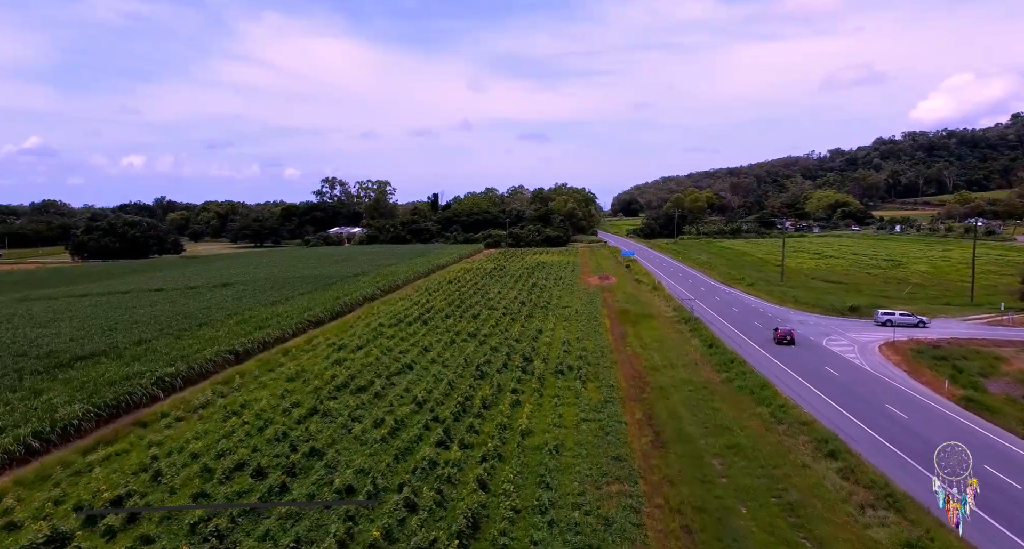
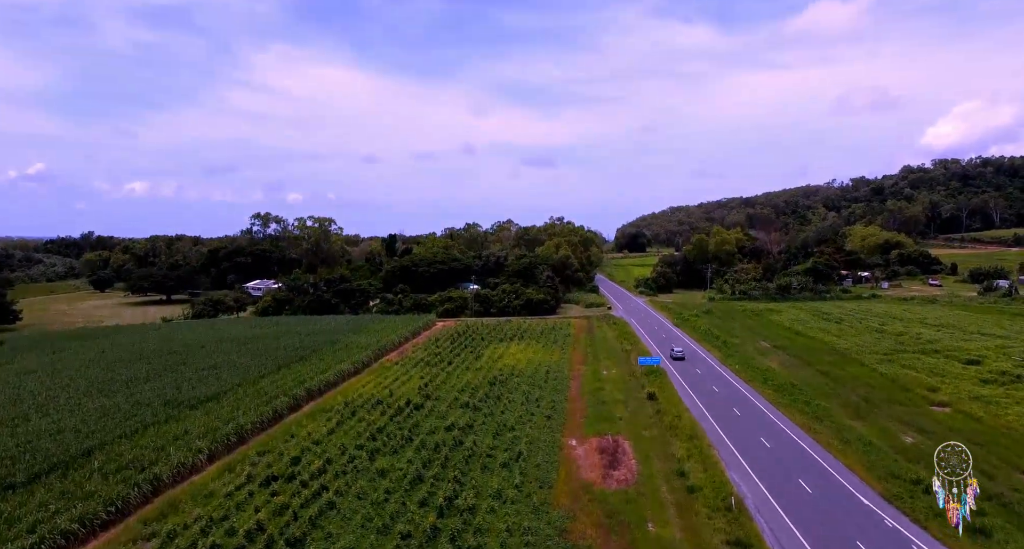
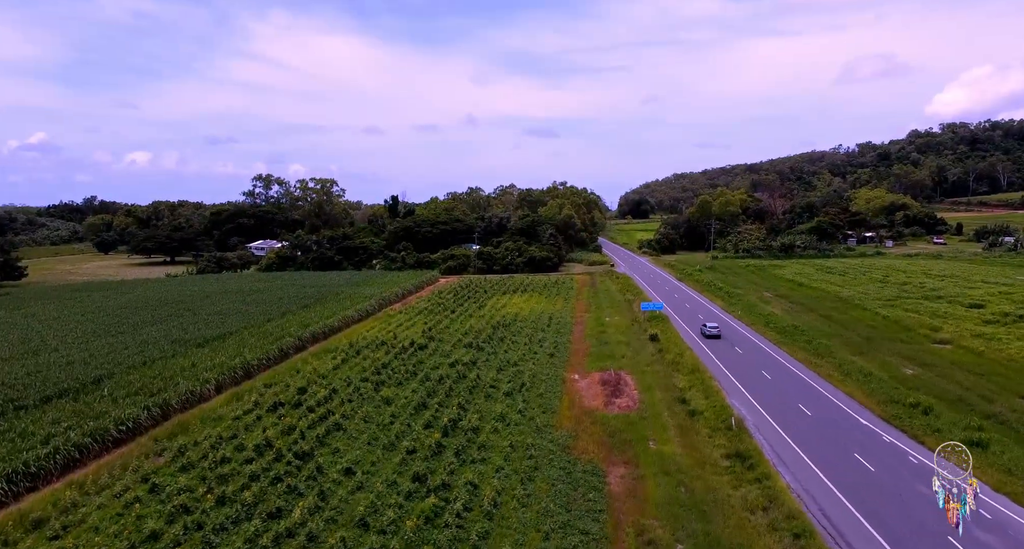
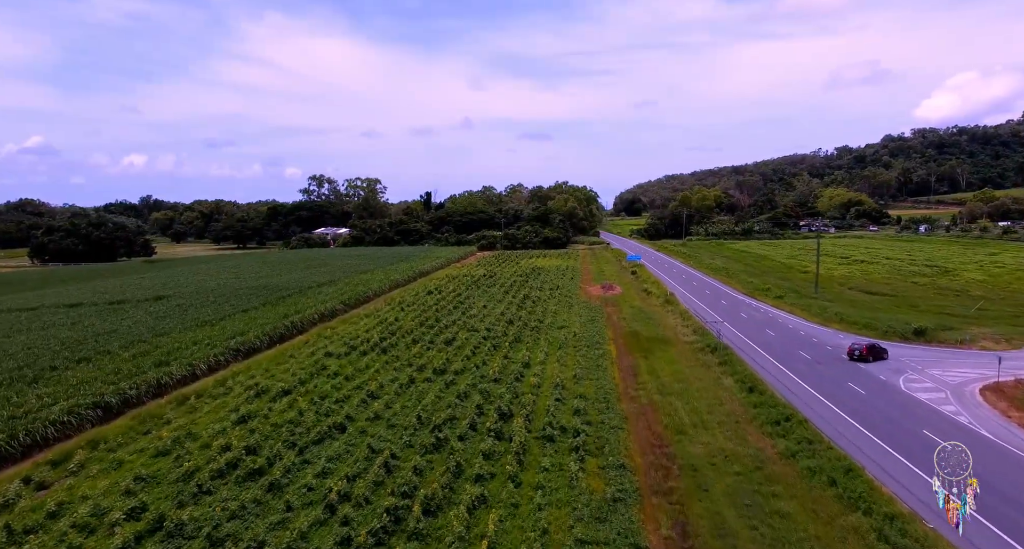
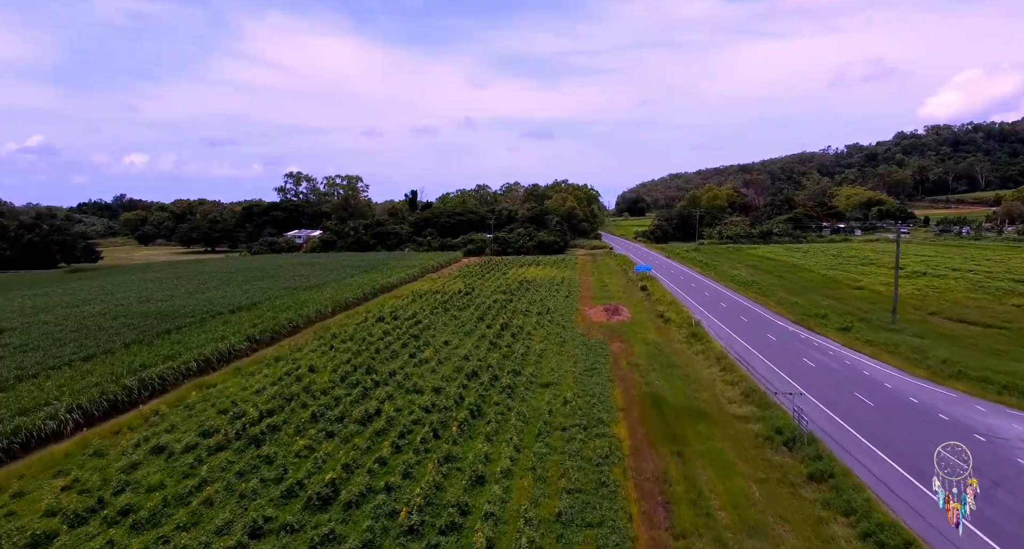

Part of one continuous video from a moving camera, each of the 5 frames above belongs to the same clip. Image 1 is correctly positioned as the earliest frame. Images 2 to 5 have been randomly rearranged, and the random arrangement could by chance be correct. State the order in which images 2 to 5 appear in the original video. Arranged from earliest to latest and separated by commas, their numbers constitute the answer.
4, 5, 3, 2
